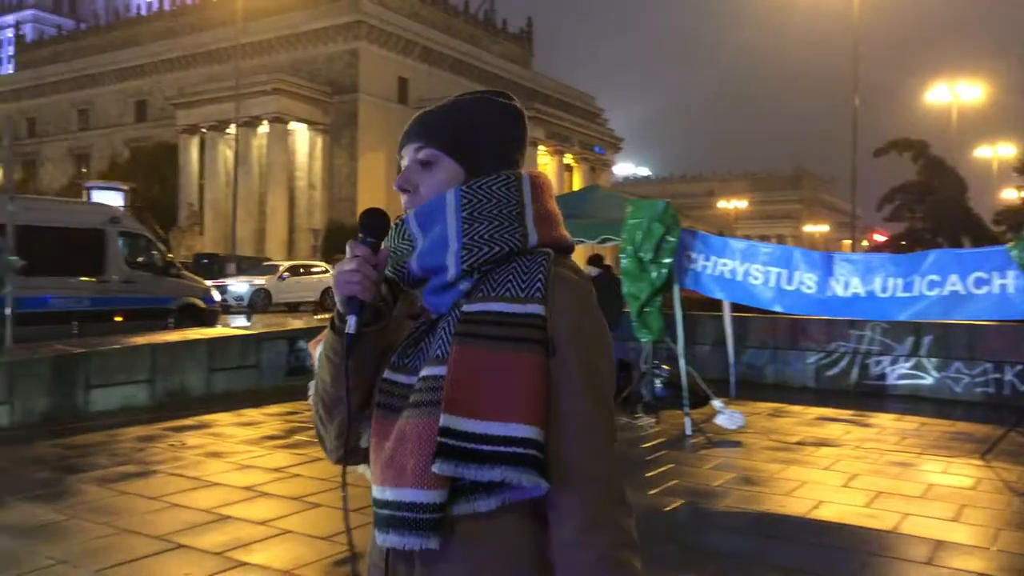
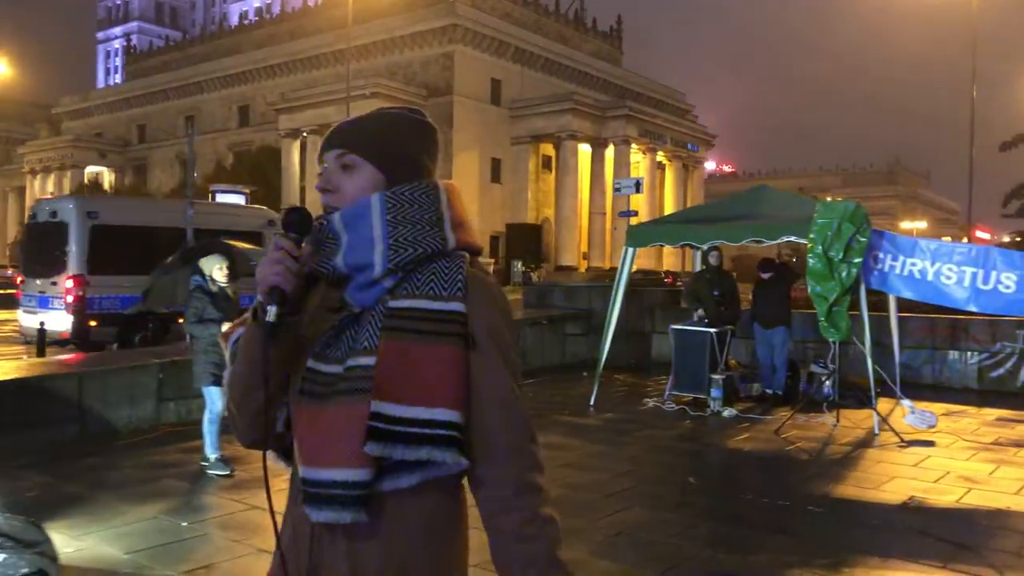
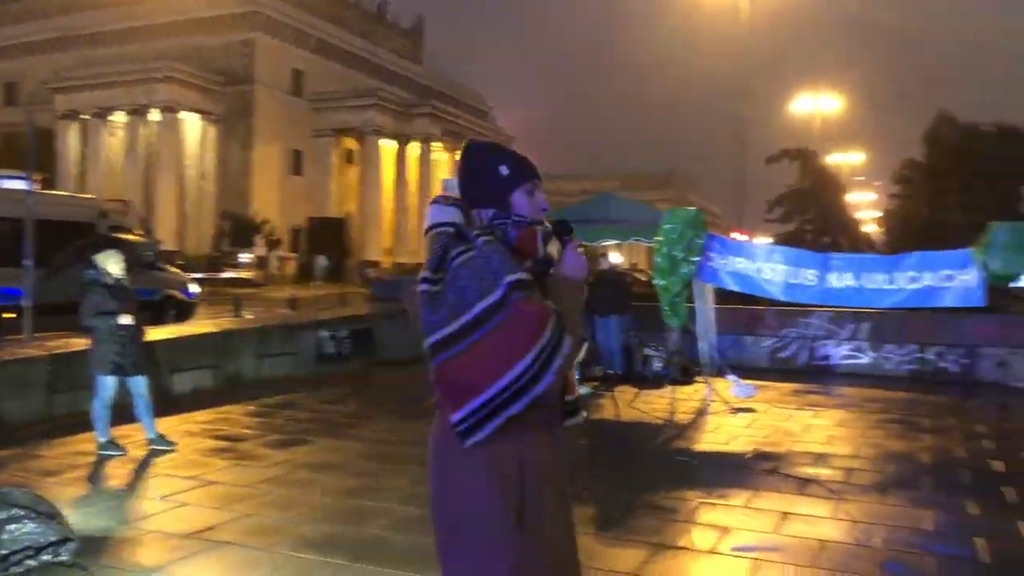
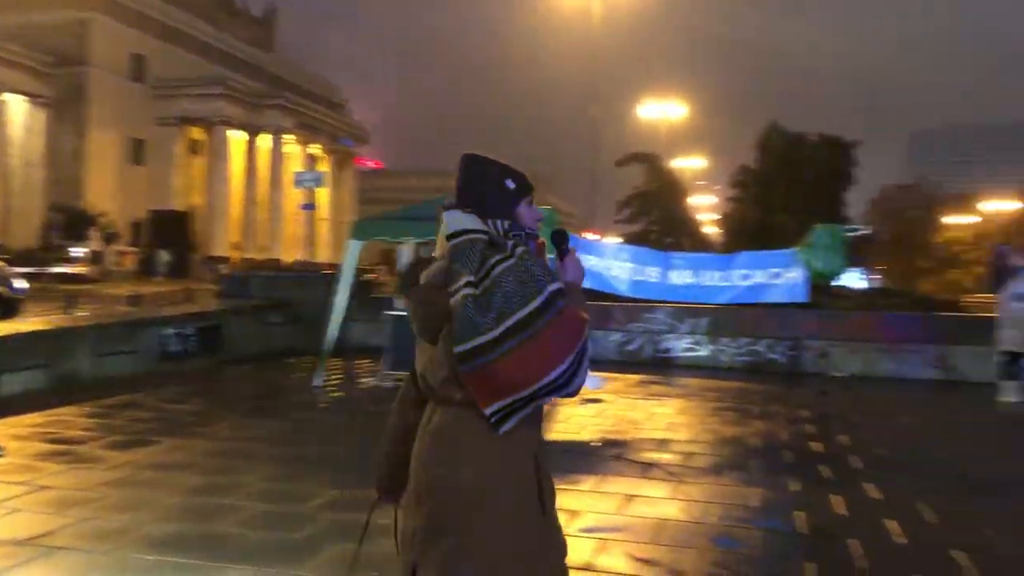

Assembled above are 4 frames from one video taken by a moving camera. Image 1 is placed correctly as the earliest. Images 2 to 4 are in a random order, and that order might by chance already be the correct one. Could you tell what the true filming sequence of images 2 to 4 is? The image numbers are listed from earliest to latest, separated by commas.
2, 3, 4
